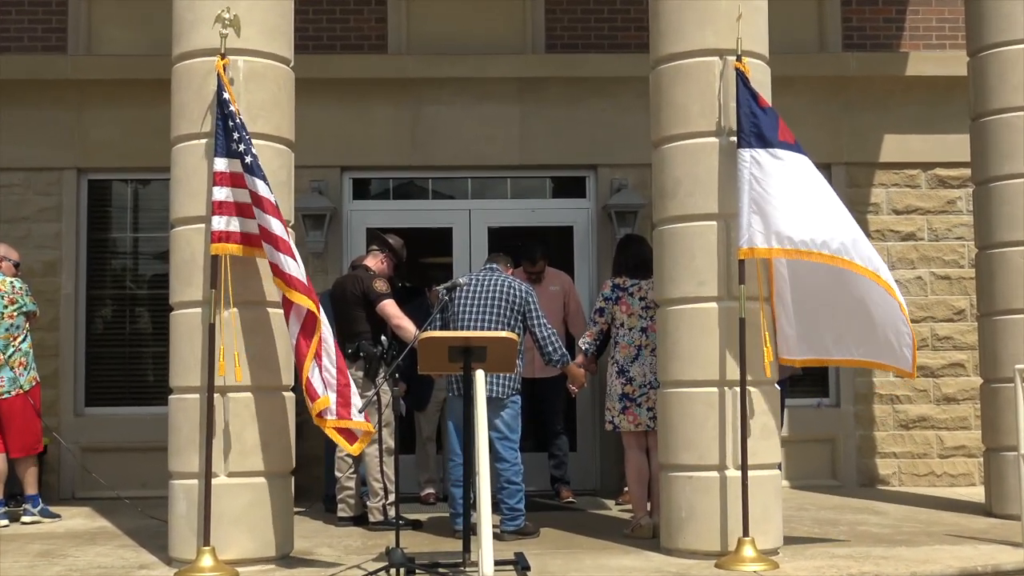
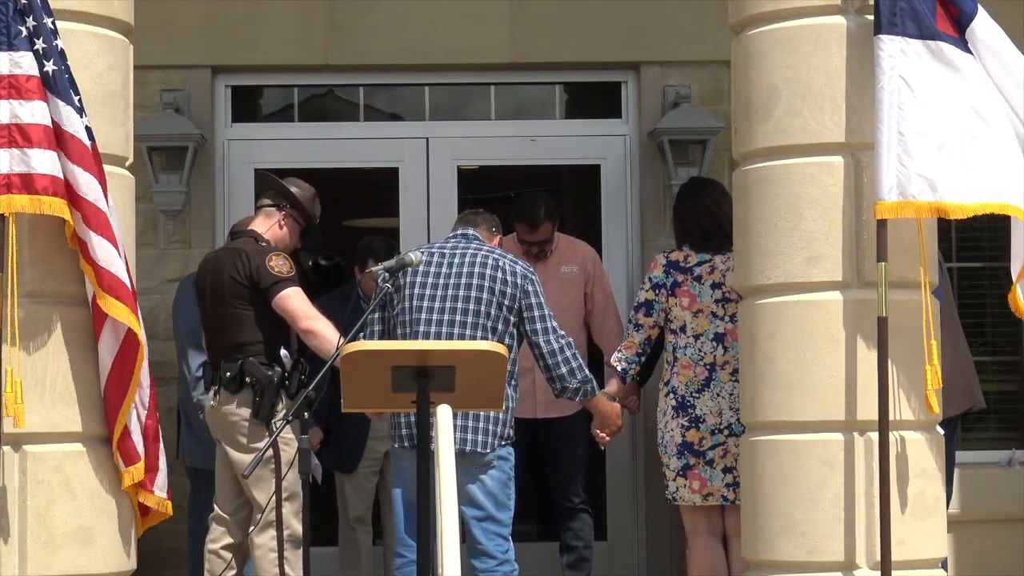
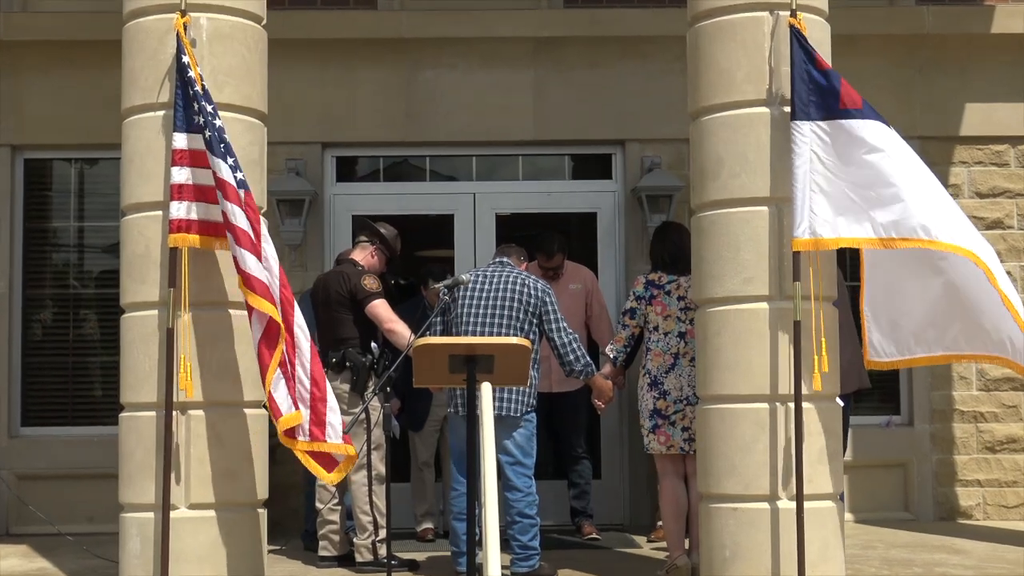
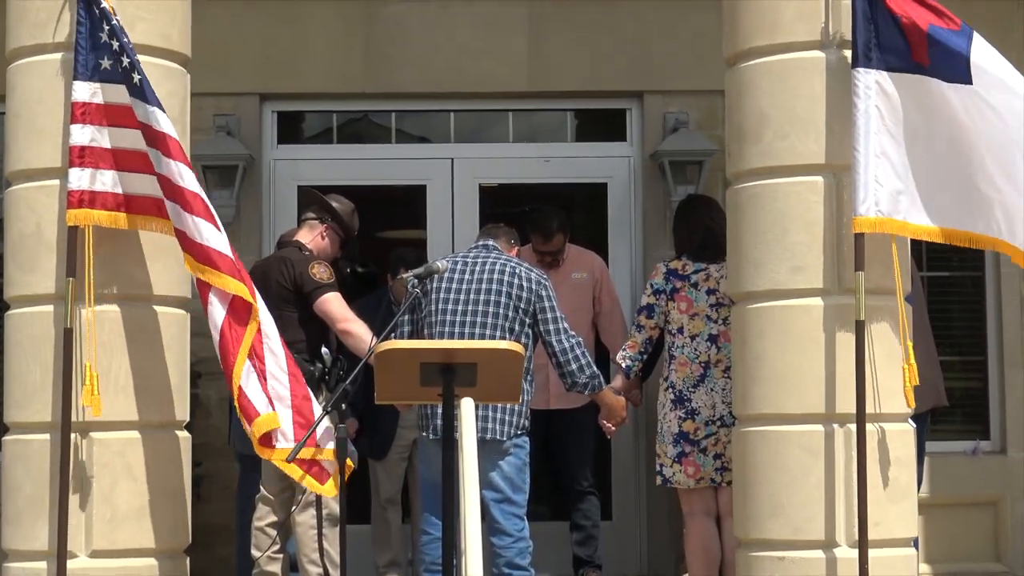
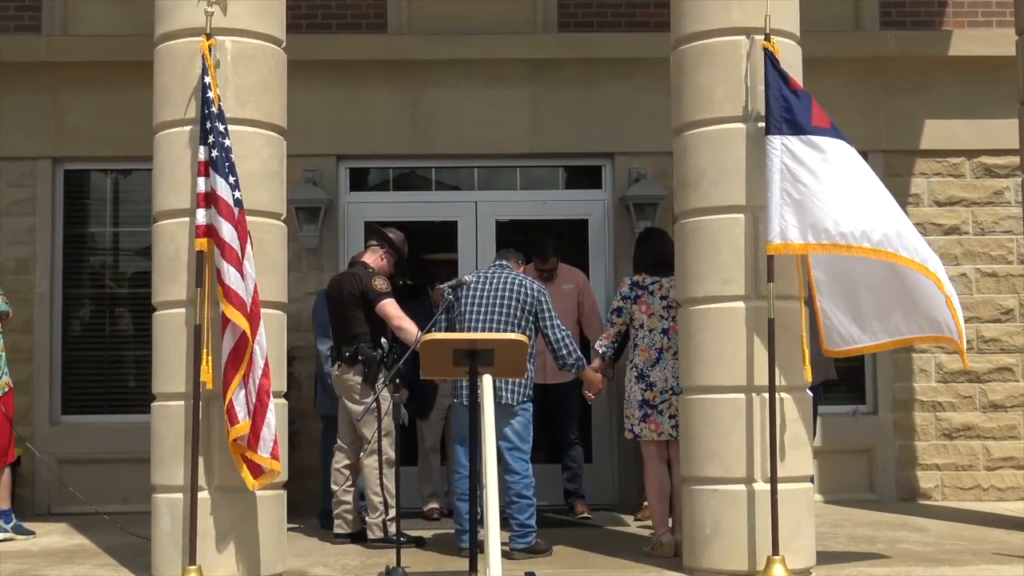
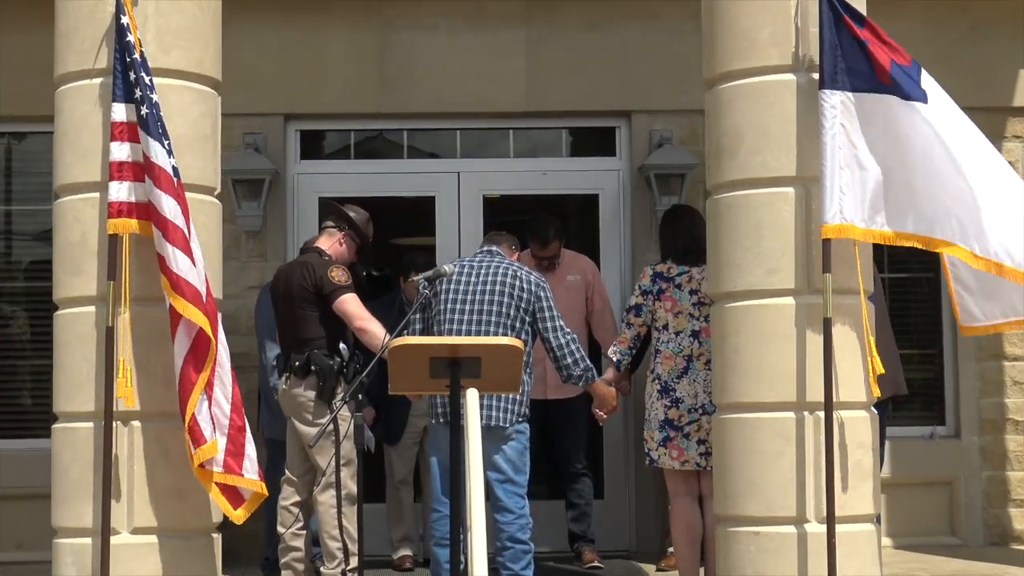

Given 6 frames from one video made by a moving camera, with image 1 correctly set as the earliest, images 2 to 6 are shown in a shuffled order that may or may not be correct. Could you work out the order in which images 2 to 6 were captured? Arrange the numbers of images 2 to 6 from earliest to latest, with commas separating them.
5, 3, 6, 4, 2
